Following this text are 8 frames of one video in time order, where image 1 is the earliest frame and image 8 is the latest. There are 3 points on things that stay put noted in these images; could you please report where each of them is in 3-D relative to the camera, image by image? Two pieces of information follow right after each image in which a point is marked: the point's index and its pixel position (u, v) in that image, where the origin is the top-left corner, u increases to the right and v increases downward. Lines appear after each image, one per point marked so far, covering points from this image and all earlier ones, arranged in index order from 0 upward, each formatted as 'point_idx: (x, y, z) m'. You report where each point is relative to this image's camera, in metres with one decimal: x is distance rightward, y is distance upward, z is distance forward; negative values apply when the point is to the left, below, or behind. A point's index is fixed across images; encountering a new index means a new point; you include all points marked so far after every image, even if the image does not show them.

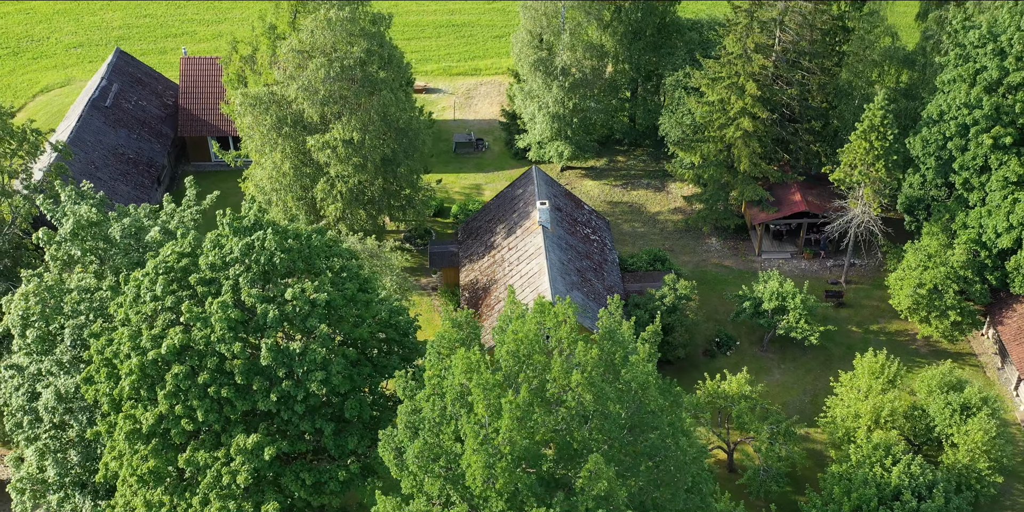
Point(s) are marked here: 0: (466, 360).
0: (-1.1, -2.4, +18.4) m
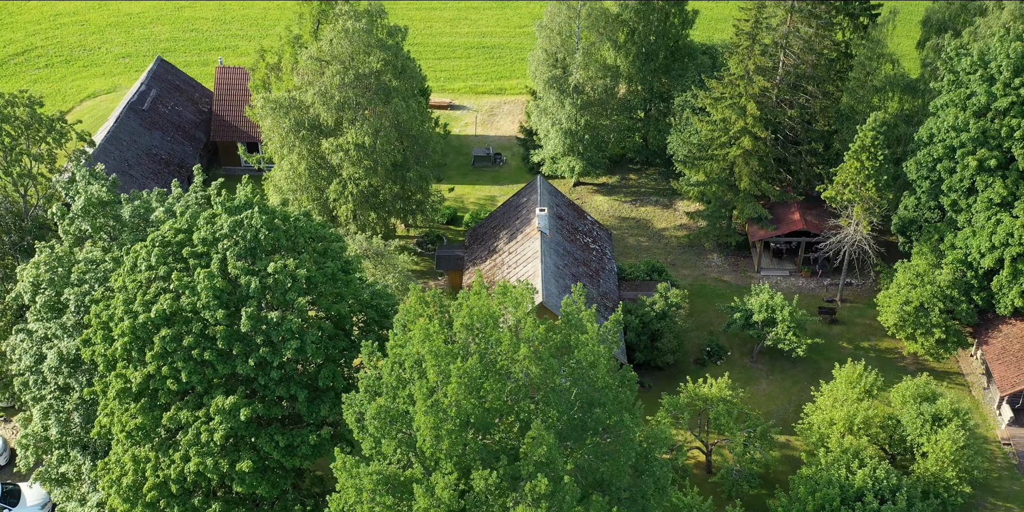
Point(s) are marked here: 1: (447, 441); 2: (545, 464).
0: (-2.2, -1.9, +19.9) m
1: (-1.5, -4.3, +19.0) m
2: (+0.8, -4.9, +19.4) m
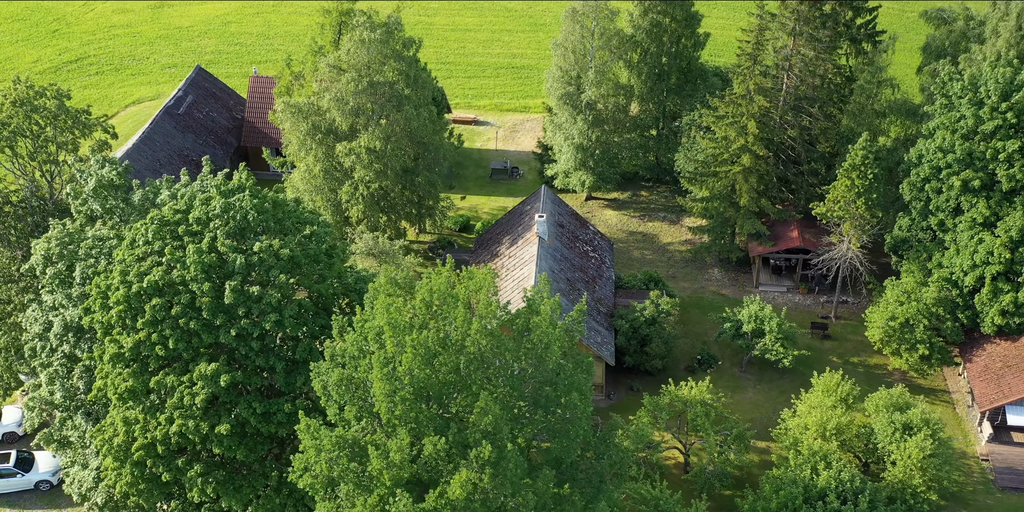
0: (-3.4, -1.4, +21.5) m
1: (-2.8, -3.8, +20.5) m
2: (-0.5, -4.5, +20.8) m
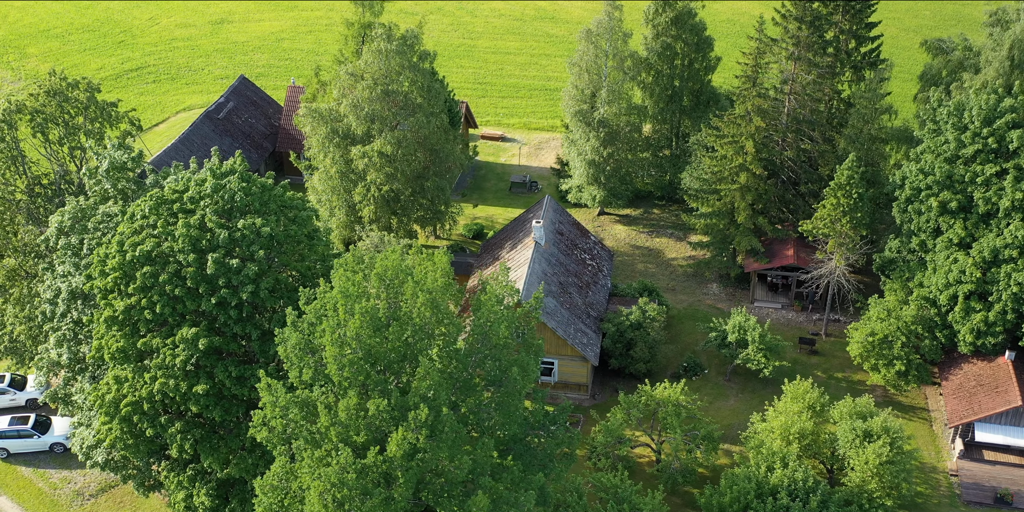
0: (-4.9, -0.7, +23.6) m
1: (-4.5, -3.1, +22.5) m
2: (-2.2, -3.9, +22.6) m
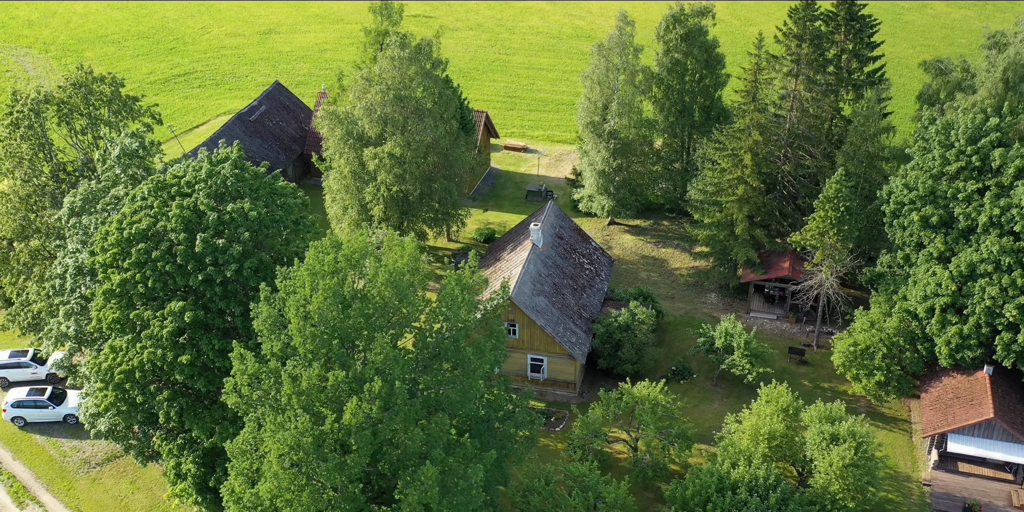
0: (-6.1, -0.1, +25.4) m
1: (-5.9, -2.5, +24.2) m
2: (-3.7, -3.4, +24.2) m
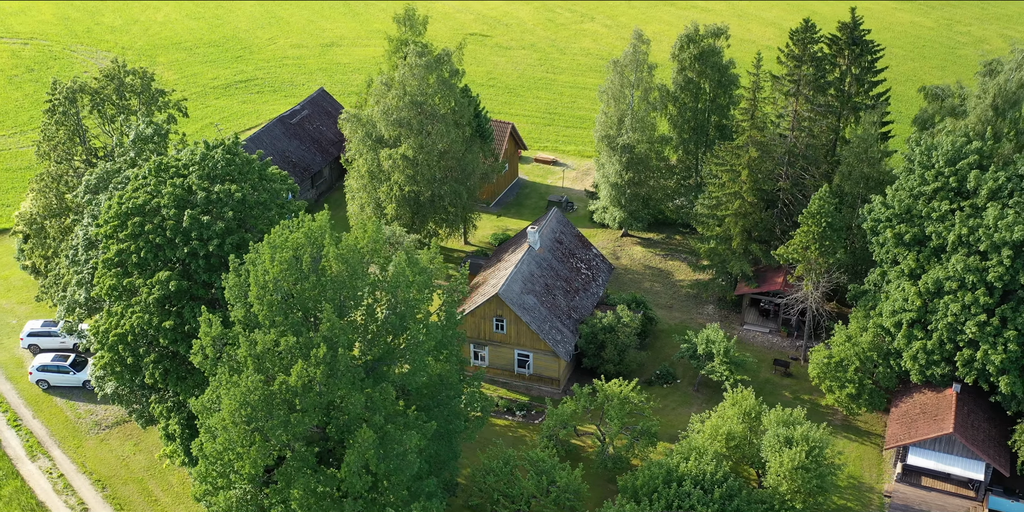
0: (-7.8, +0.8, +27.8) m
1: (-7.8, -1.7, +26.6) m
2: (-5.6, -2.6, +26.4) m
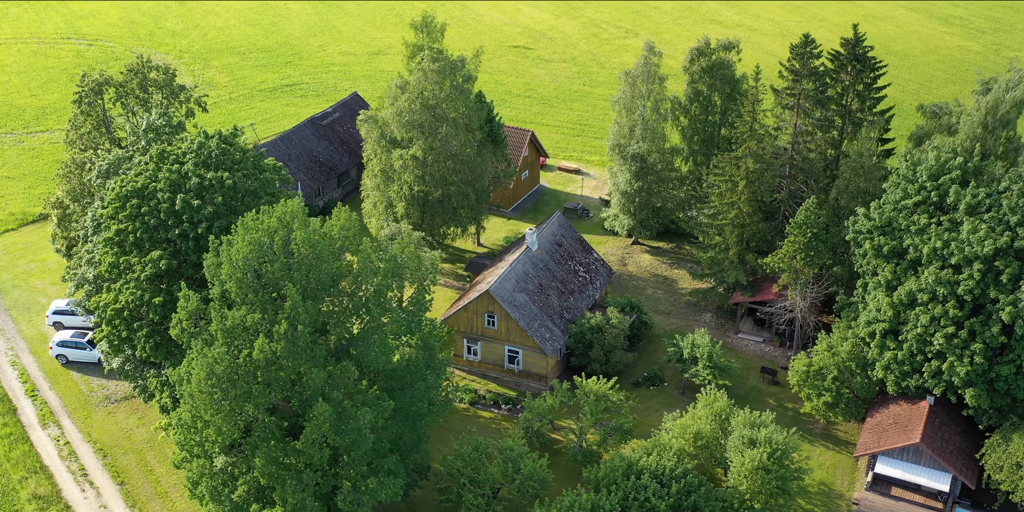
0: (-9.2, +1.4, +29.7) m
1: (-9.3, -1.0, +28.4) m
2: (-7.2, -2.0, +28.1) m
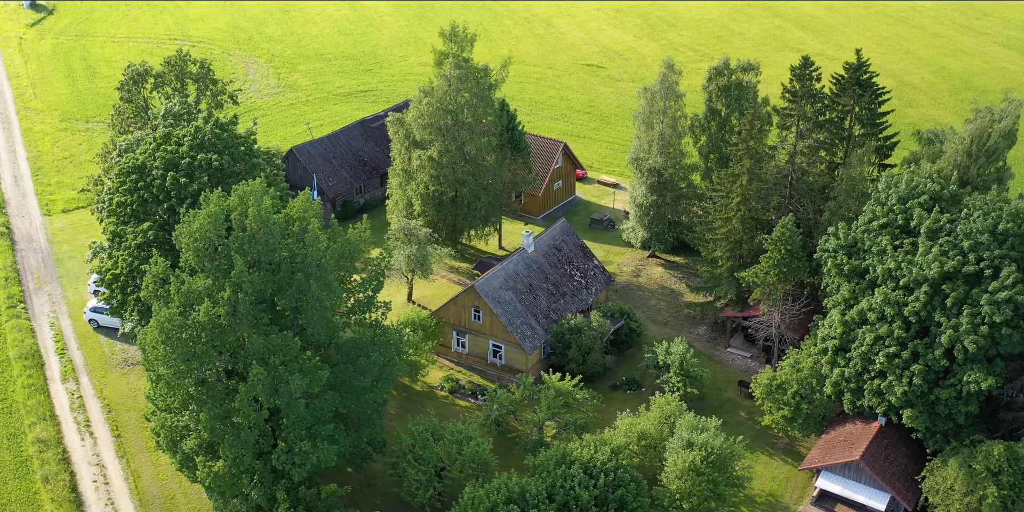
0: (-11.3, +2.4, +32.8) m
1: (-11.8, +0.1, +31.5) m
2: (-9.8, -1.1, +31.0) m
